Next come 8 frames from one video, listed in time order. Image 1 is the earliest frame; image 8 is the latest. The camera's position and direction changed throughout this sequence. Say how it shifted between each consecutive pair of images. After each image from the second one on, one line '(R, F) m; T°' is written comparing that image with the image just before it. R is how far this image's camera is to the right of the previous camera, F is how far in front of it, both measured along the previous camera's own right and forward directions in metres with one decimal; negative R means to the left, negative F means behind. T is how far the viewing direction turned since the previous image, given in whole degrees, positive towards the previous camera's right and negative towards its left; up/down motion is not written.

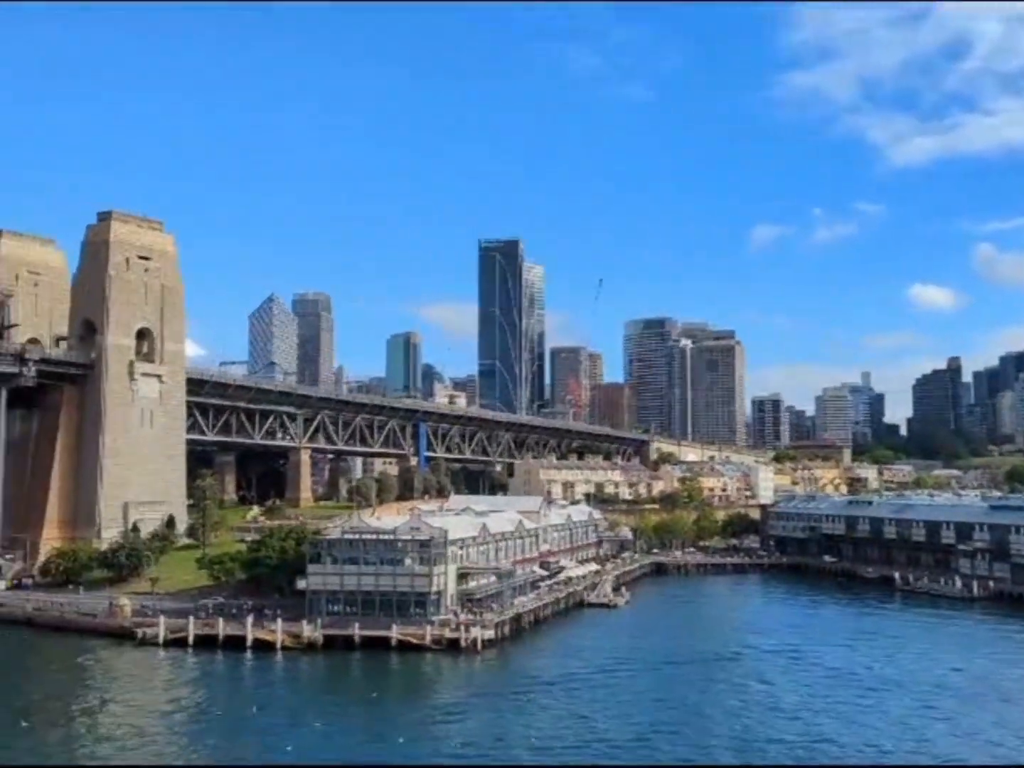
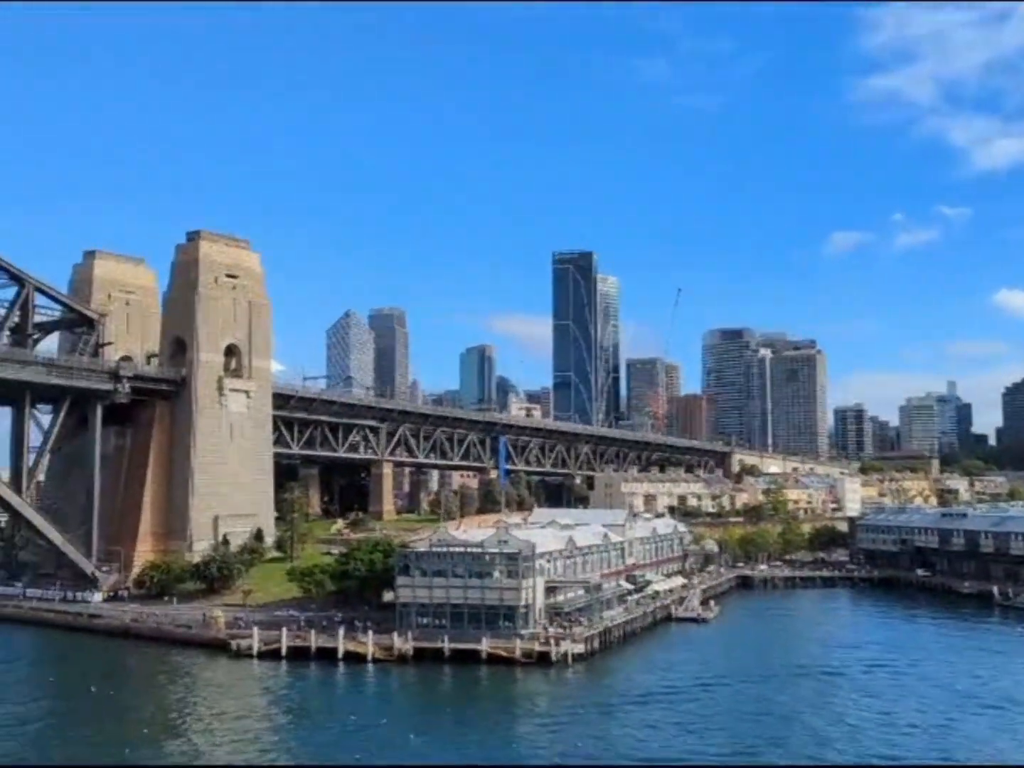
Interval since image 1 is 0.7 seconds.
(-0.5, 0.0) m; -4°
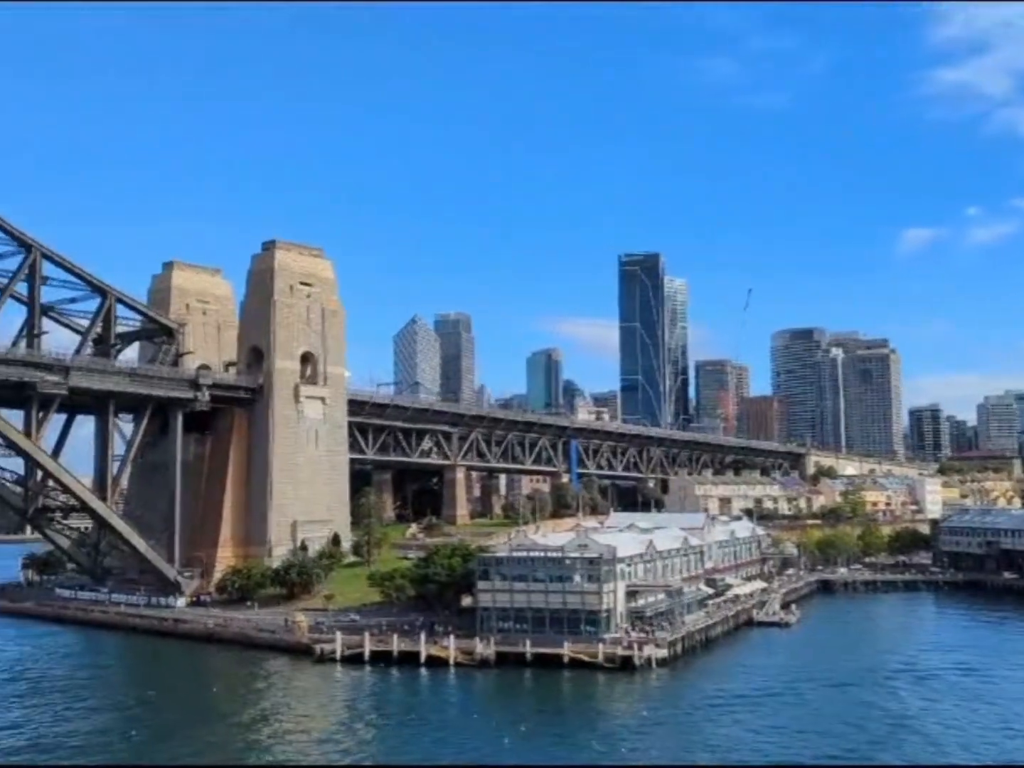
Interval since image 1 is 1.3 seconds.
(-0.5, +0.1) m; -3°
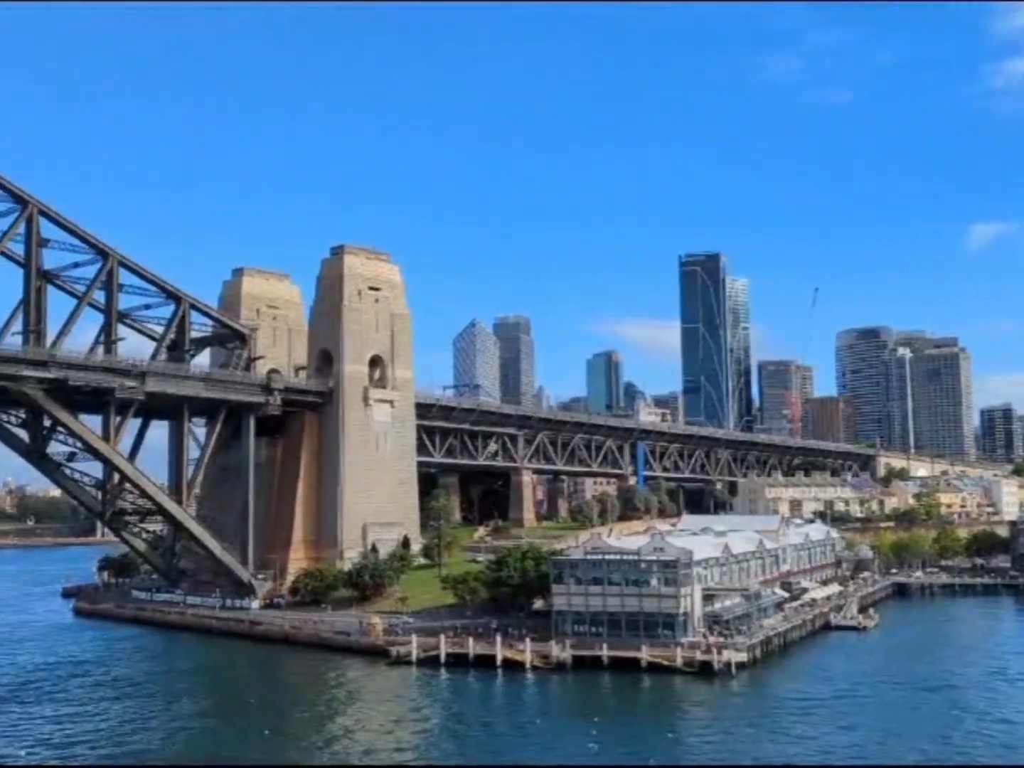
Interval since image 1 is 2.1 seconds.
(-0.7, +0.1) m; -3°
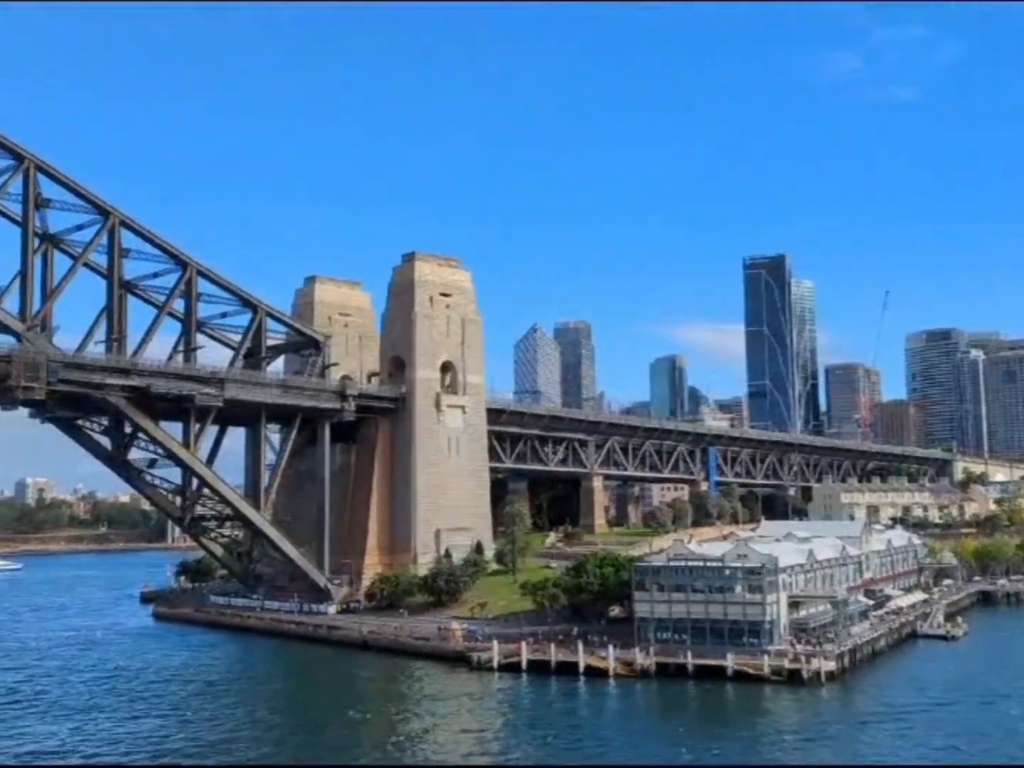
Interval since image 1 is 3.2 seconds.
(-0.9, +0.1) m; -3°
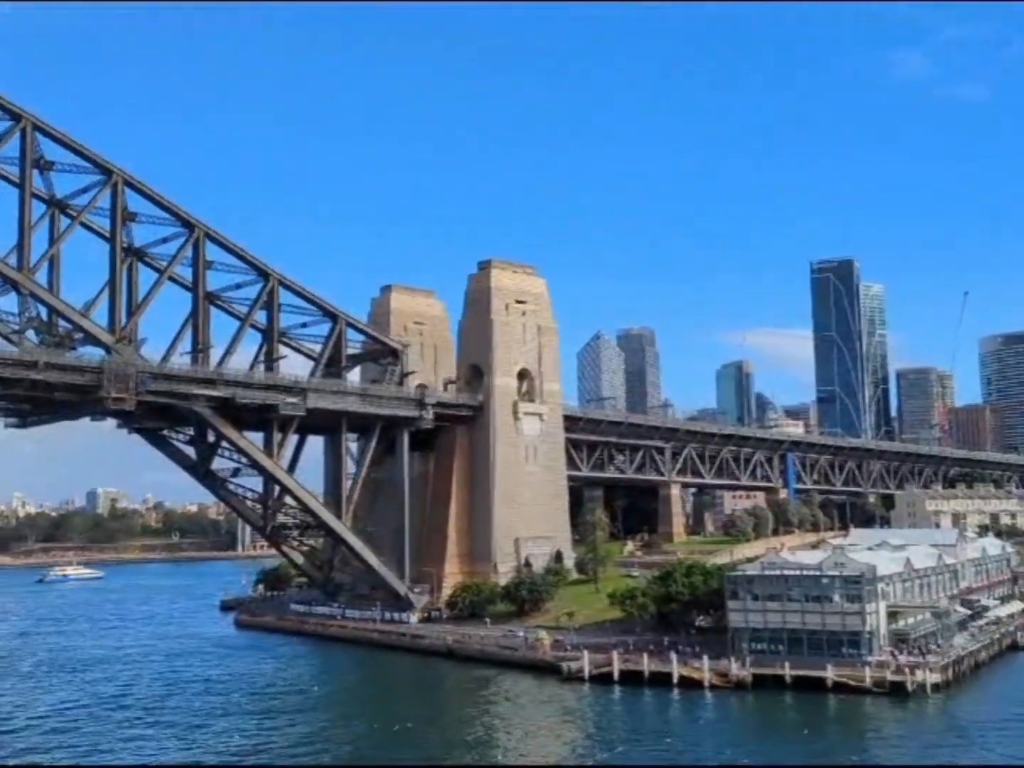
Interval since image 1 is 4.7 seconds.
(-1.2, +0.2) m; -3°
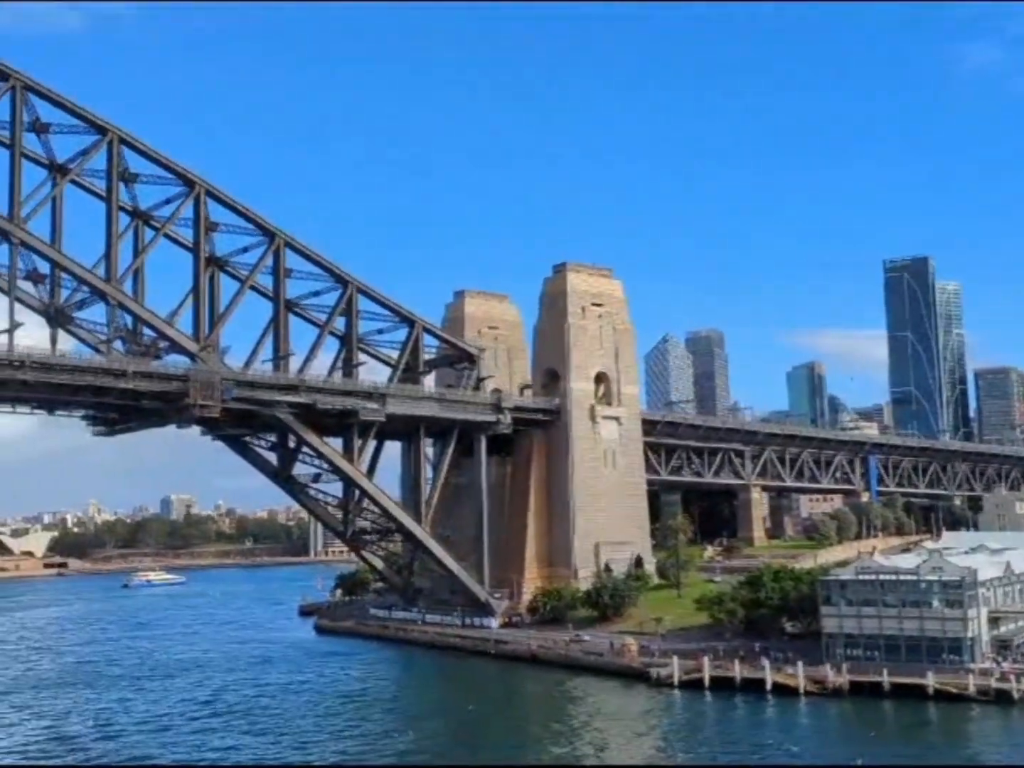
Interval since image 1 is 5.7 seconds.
(-0.8, +0.2) m; -3°
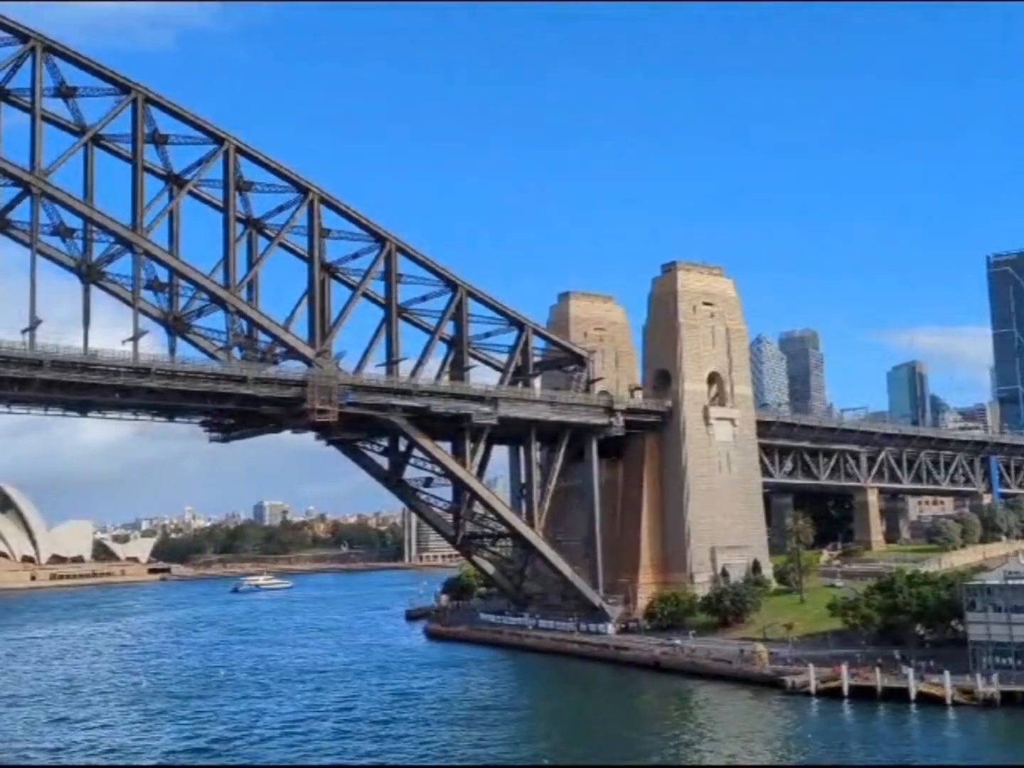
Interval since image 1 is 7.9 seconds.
(-1.6, +0.5) m; -4°
